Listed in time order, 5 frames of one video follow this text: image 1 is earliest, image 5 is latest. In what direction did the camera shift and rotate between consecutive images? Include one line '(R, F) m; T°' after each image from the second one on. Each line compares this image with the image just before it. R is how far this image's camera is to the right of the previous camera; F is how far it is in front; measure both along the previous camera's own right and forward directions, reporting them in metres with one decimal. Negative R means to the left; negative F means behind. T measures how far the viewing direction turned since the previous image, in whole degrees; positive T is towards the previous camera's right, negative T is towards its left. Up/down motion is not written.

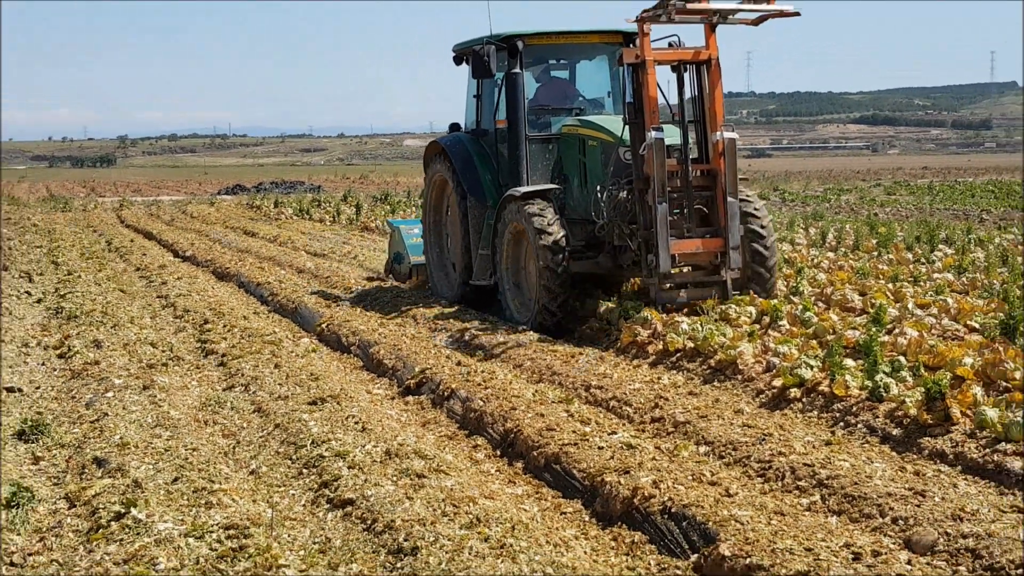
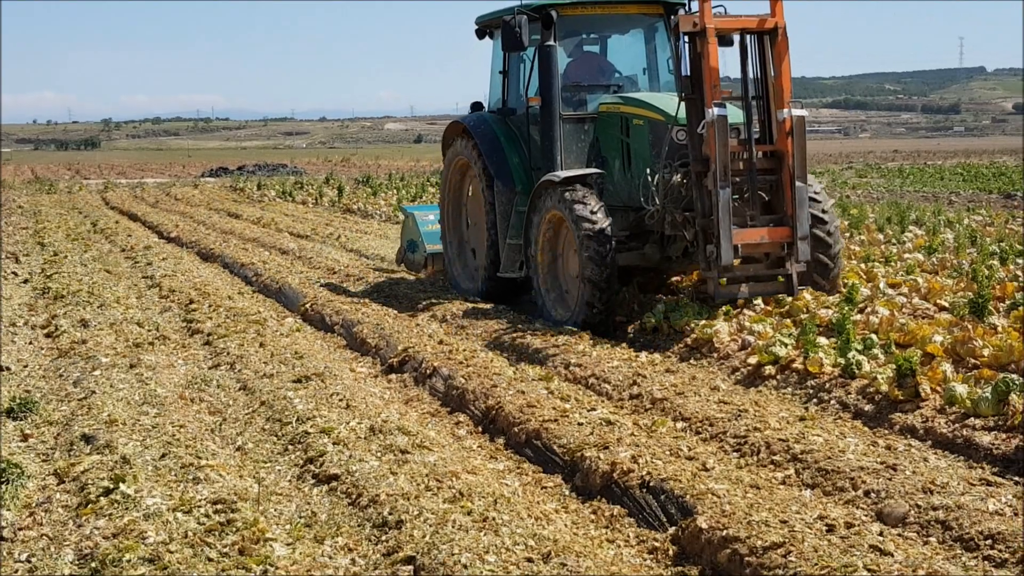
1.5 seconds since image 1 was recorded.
(-0.1, -0.1) m; +1°
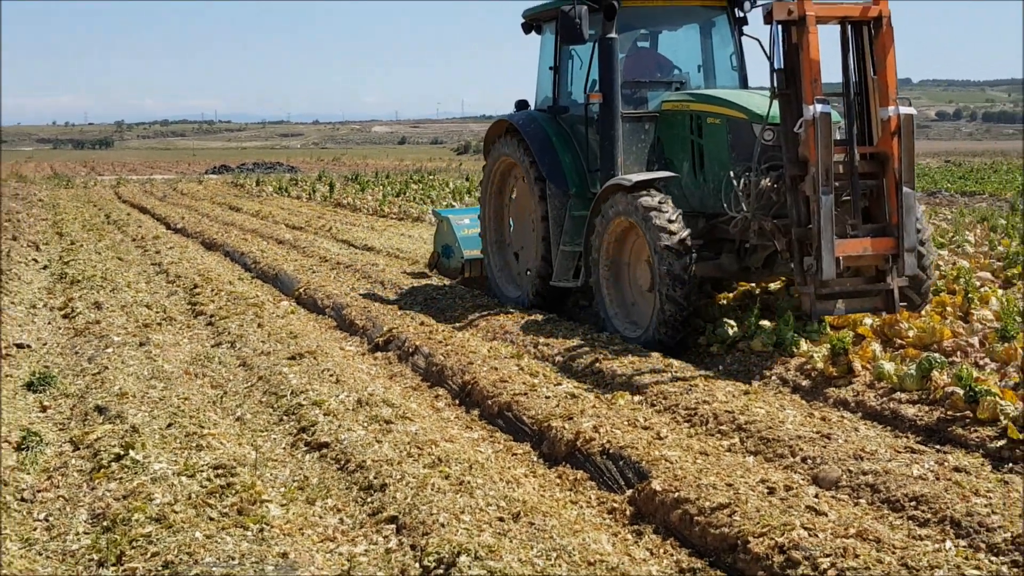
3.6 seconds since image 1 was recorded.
(0.0, -0.5) m; +1°
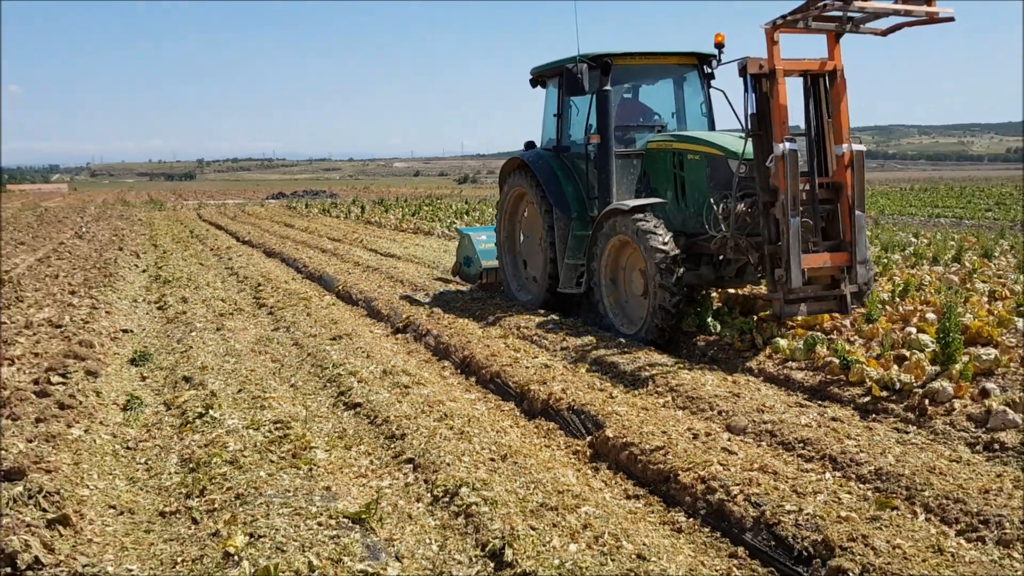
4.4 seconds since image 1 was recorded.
(+0.1, -1.5) m; 0°
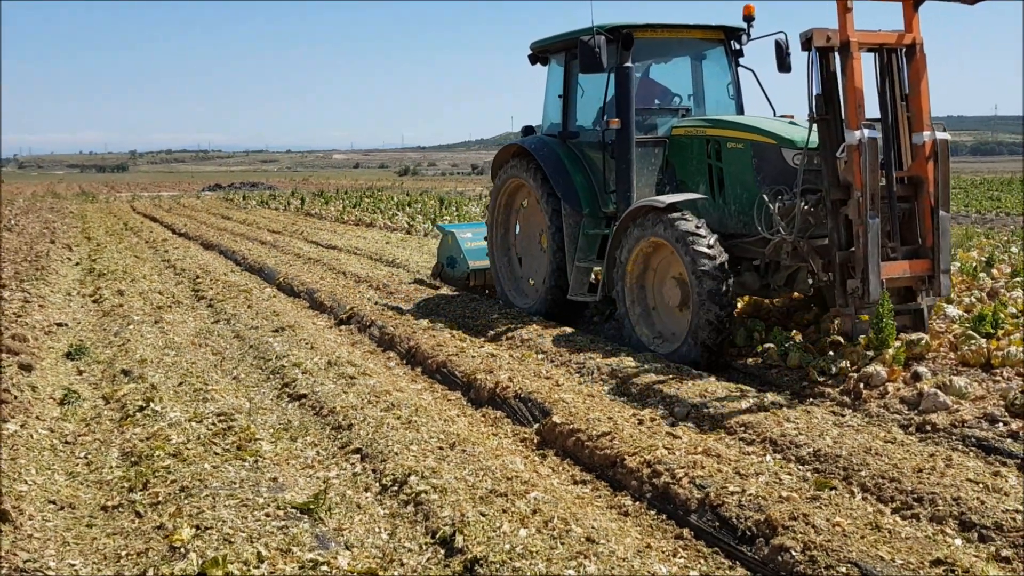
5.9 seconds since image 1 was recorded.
(-0.6, -0.1) m; +7°
